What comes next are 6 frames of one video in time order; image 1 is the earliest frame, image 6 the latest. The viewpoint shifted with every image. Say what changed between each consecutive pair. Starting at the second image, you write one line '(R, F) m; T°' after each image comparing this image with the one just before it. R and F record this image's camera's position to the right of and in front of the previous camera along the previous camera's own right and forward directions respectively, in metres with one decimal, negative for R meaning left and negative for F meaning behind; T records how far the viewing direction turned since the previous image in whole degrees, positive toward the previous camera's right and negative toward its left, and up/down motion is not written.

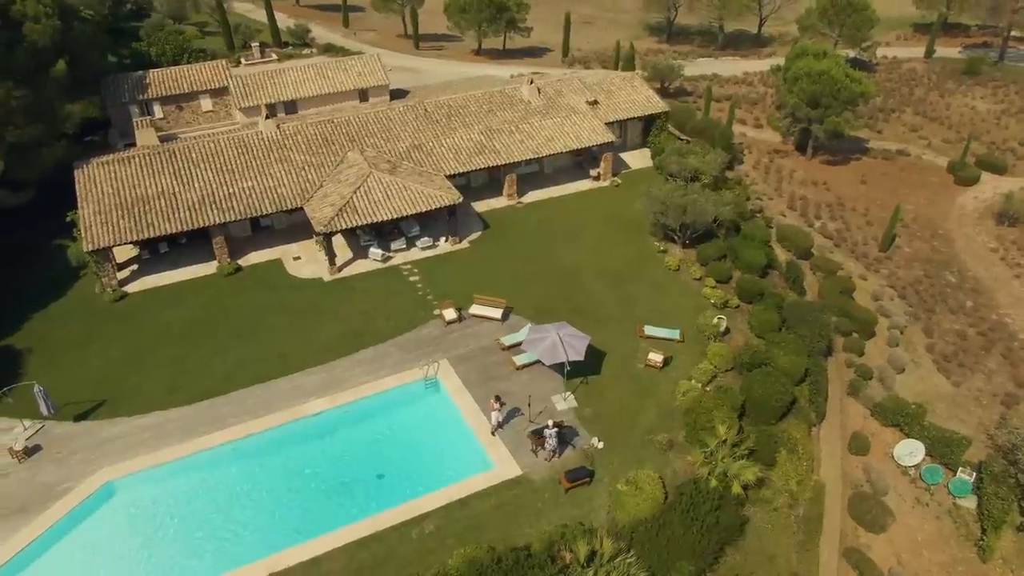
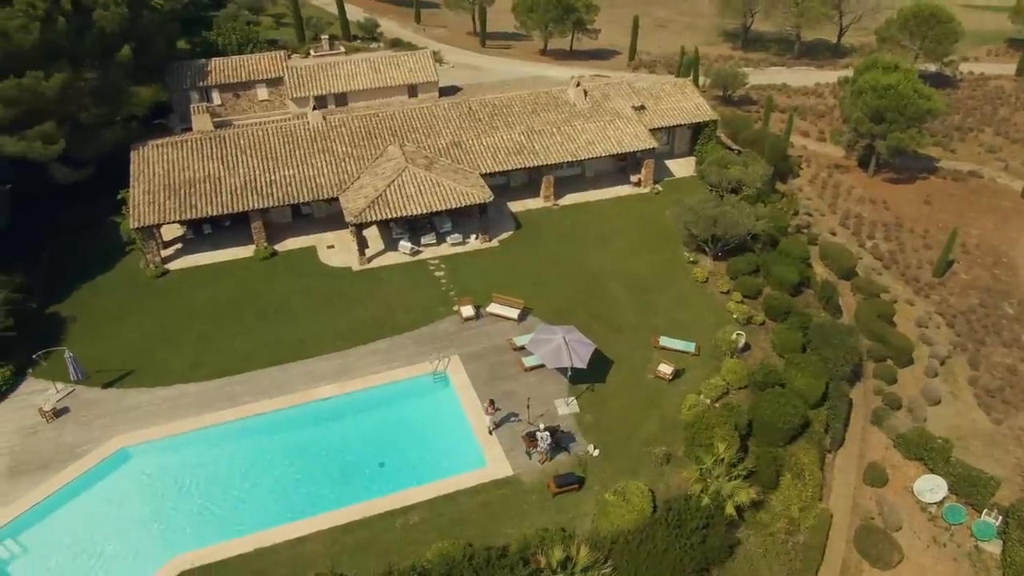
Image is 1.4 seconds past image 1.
(+2.6, 0.0) m; -5°
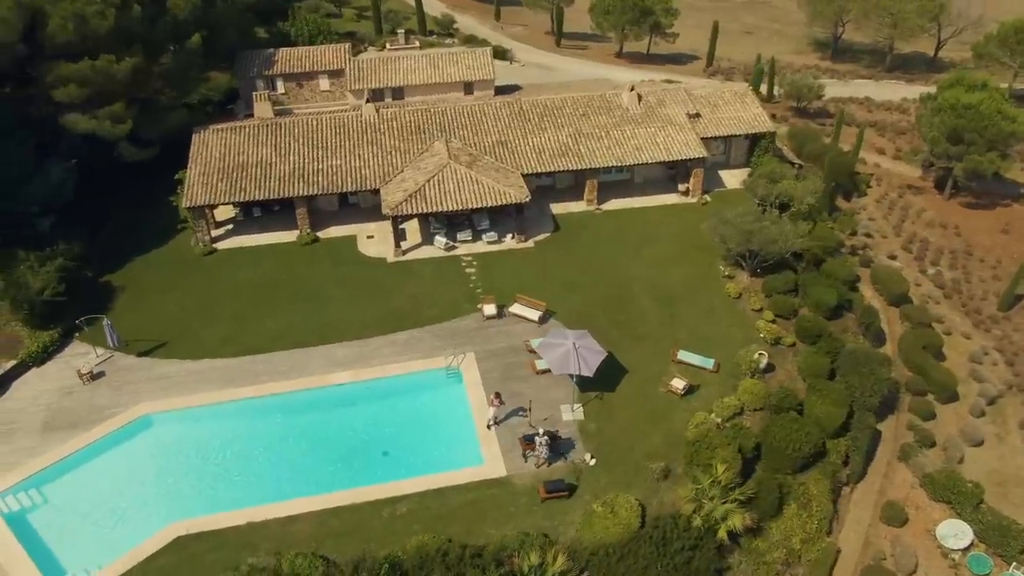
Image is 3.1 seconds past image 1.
(+2.8, +0.1) m; -6°
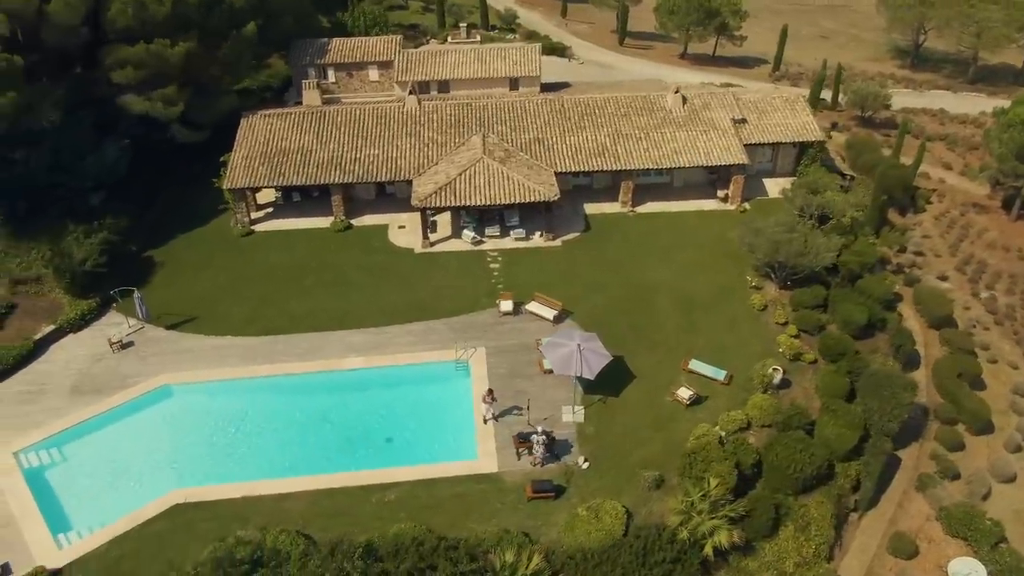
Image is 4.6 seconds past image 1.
(+2.5, +0.1) m; -5°
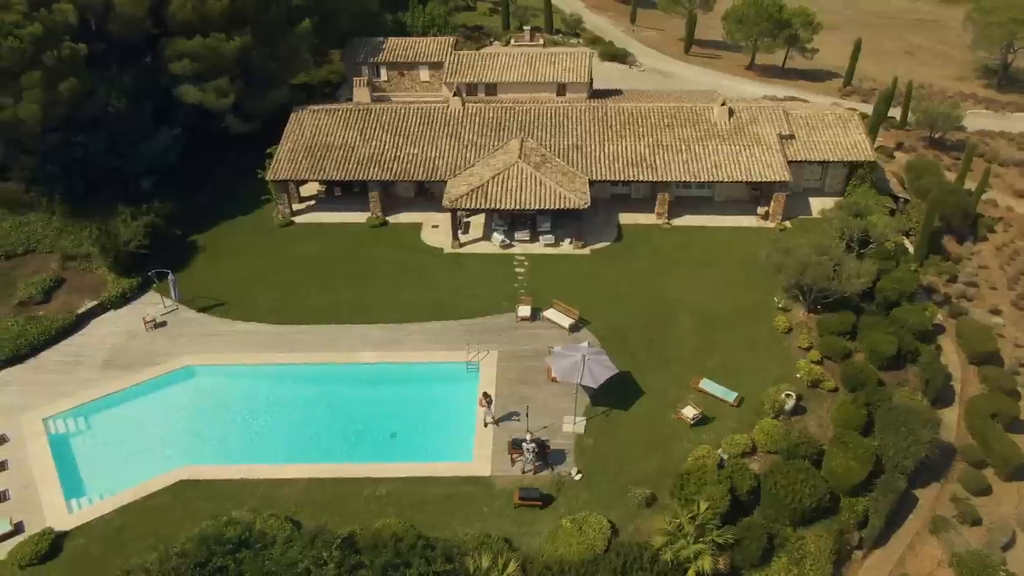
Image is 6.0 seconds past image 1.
(+2.5, 0.0) m; -5°
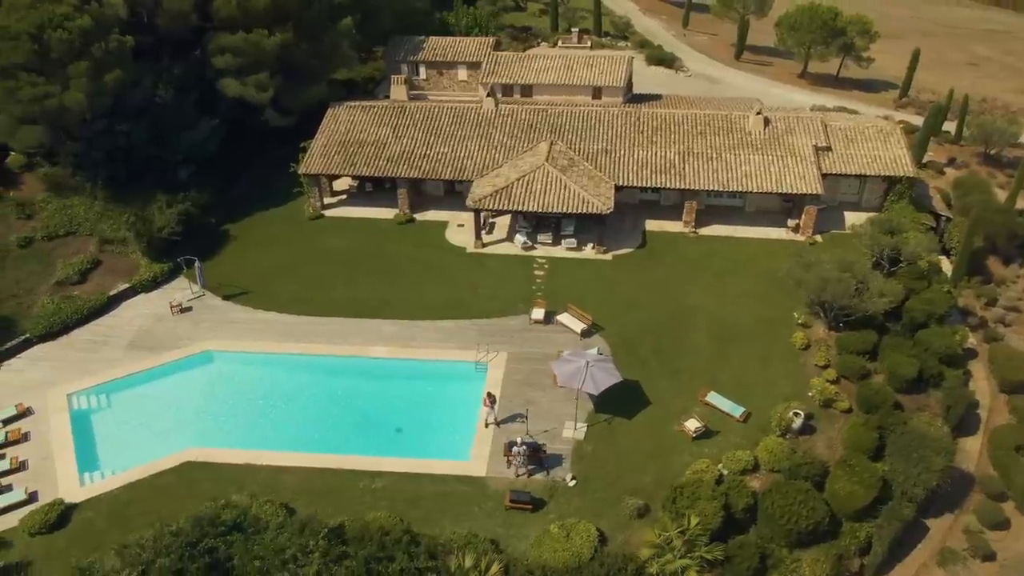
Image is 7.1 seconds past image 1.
(+1.8, -0.1) m; -4°
